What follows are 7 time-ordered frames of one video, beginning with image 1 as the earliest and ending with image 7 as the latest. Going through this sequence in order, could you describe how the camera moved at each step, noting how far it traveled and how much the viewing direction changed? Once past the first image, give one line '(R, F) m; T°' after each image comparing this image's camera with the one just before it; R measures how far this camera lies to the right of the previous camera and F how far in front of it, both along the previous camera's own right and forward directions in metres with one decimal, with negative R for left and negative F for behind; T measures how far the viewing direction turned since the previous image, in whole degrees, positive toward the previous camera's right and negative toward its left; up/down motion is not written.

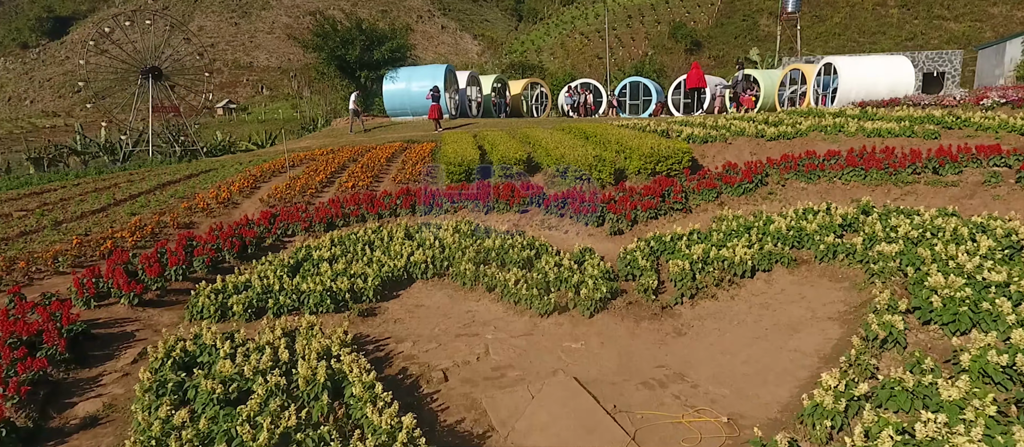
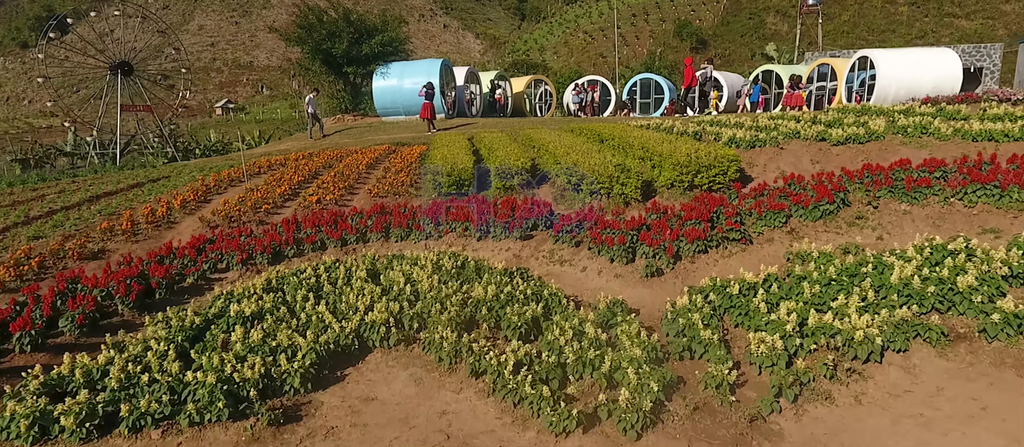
(0.0, +2.6) m; 0°
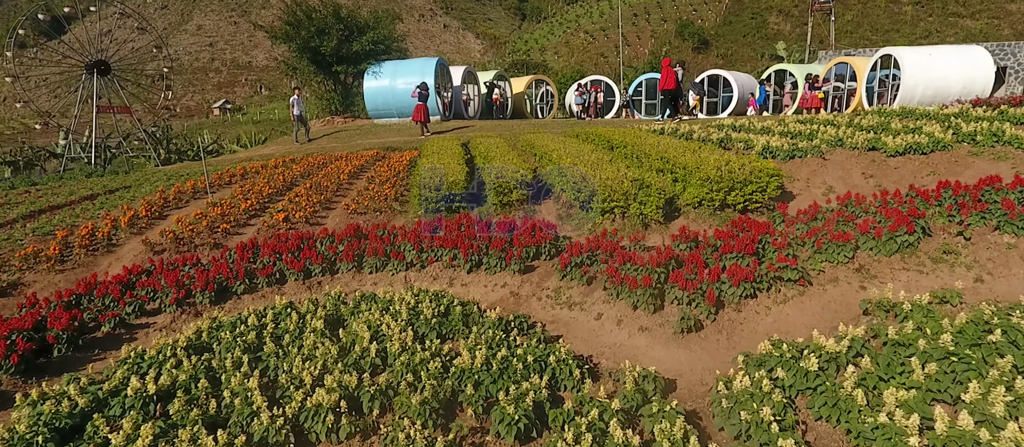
(0.0, +1.6) m; 0°
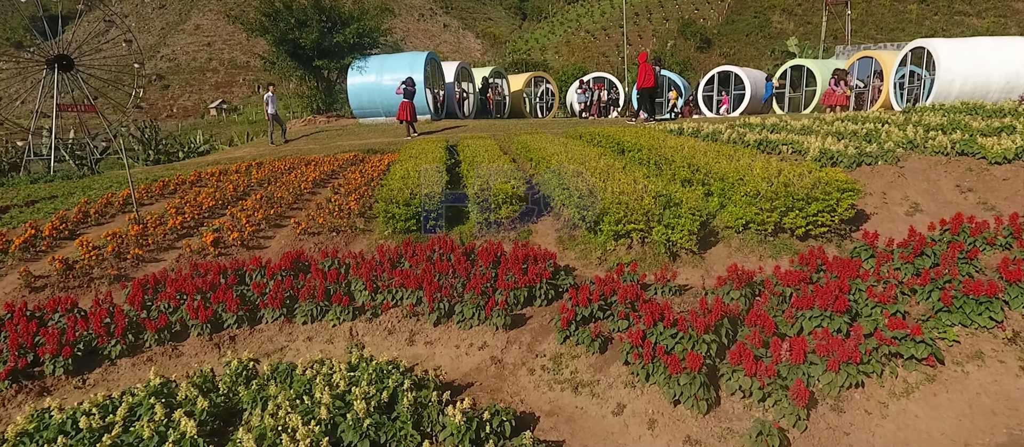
(+0.2, +2.1) m; 0°
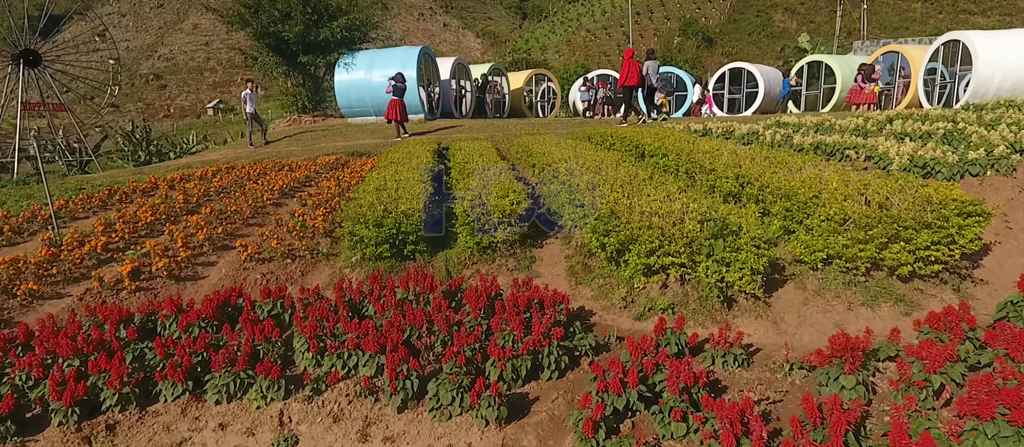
(0.0, +1.7) m; 0°
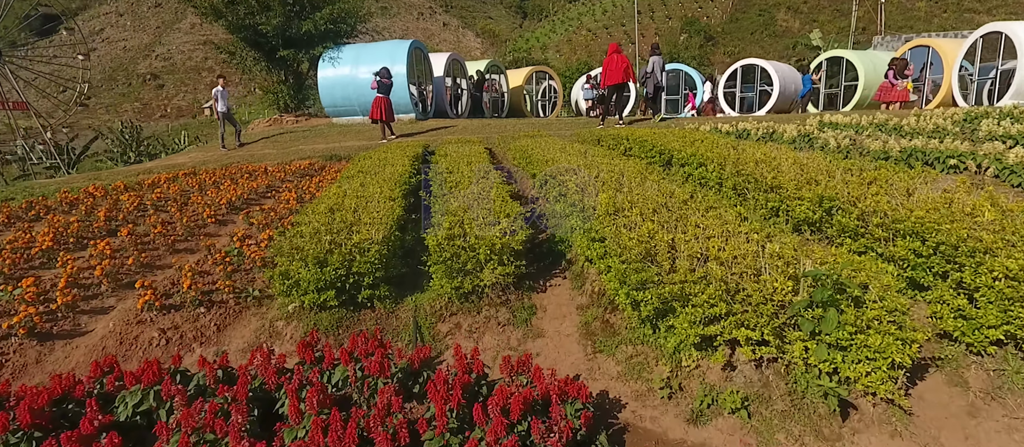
(+0.1, +1.8) m; 0°
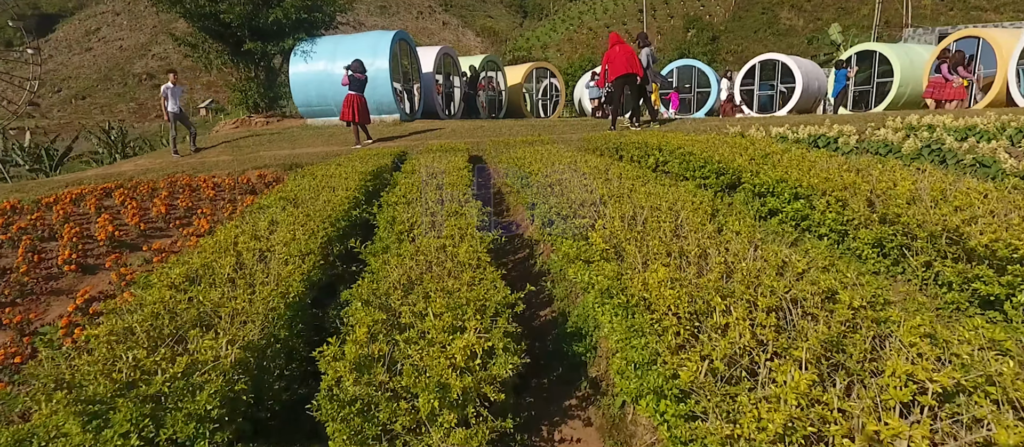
(+0.1, +2.4) m; 0°
